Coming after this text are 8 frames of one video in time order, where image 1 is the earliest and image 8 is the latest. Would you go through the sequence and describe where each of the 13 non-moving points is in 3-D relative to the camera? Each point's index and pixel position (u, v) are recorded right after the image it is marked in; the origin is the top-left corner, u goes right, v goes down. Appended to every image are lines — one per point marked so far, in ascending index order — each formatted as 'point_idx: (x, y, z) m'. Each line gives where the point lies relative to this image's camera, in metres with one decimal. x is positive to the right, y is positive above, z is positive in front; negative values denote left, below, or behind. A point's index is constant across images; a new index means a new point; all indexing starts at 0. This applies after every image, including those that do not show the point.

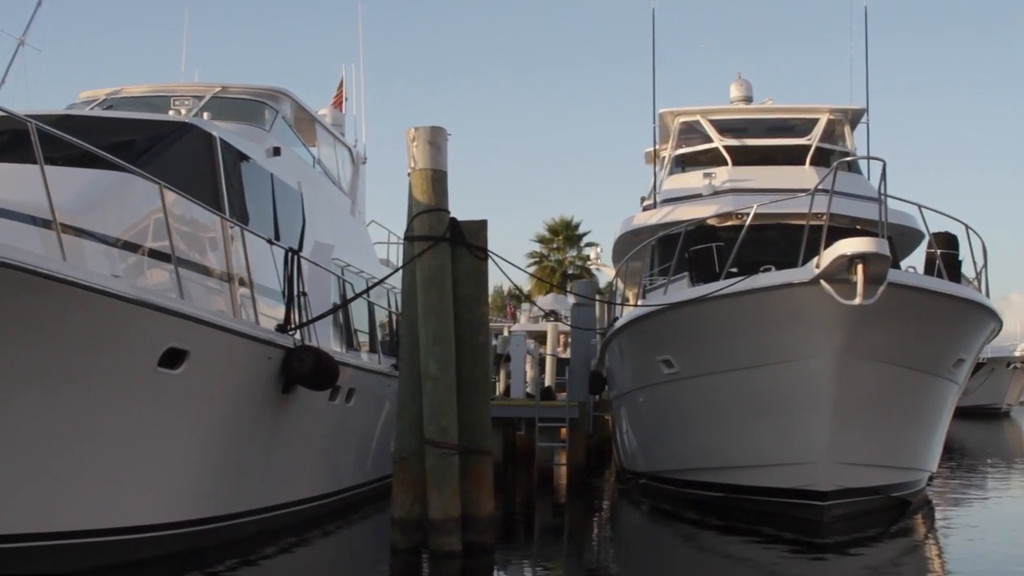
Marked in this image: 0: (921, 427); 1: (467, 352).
0: (+3.5, -1.2, +8.7) m
1: (-0.3, -0.4, +6.5) m
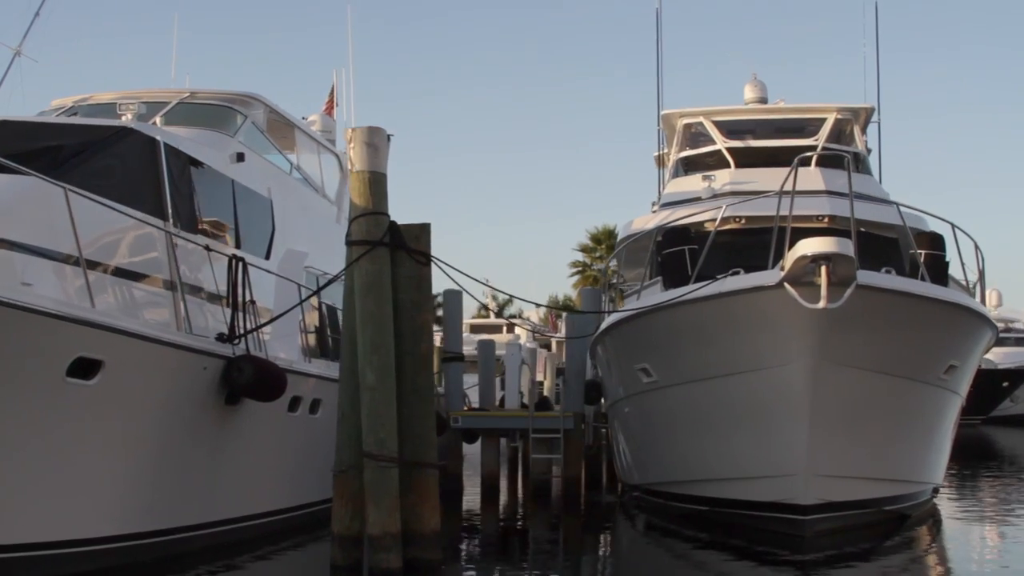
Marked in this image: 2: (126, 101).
0: (+3.3, -1.2, +8.2) m
1: (-0.6, -0.4, +6.2) m
2: (-3.3, +1.6, +8.9) m
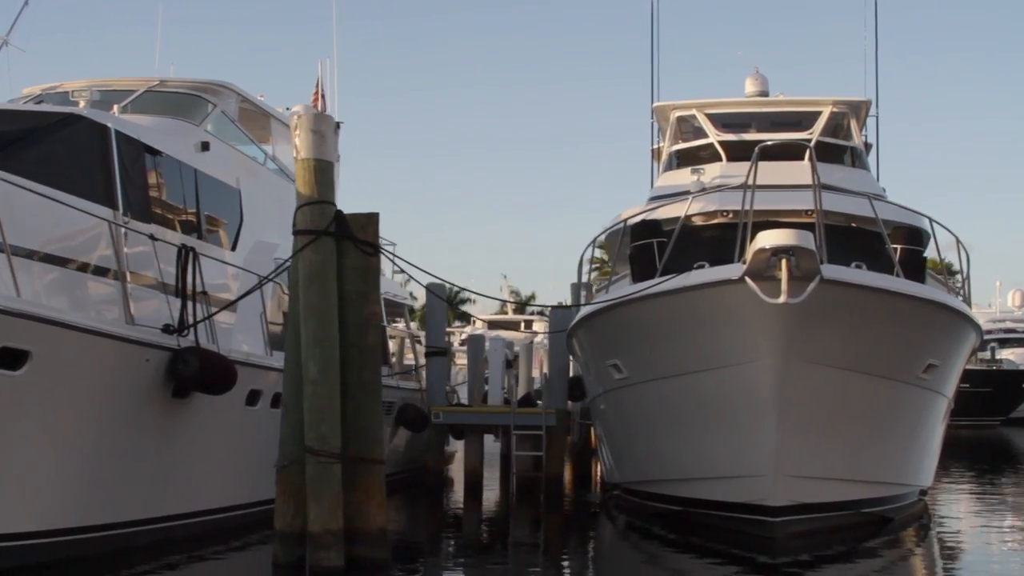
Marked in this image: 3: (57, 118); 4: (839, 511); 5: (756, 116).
0: (+3.0, -1.2, +8.0) m
1: (-0.9, -0.4, +6.0) m
2: (-3.6, +1.7, +8.8) m
3: (-2.9, +1.1, +6.7) m
4: (+2.5, -1.7, +7.9) m
5: (+3.2, +2.3, +13.7) m
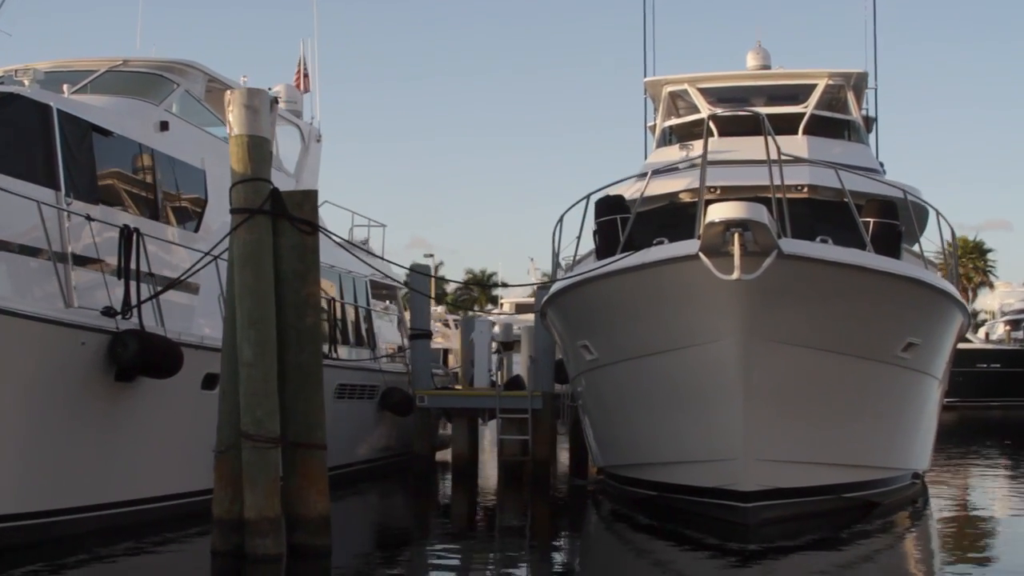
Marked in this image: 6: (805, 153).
0: (+2.7, -1.0, +7.7) m
1: (-1.3, -0.3, +5.9) m
2: (-3.8, +1.8, +8.7) m
3: (-3.2, +1.2, +6.5) m
4: (+2.3, -1.5, +7.7) m
5: (+3.0, +2.5, +13.4) m
6: (+3.4, +1.5, +12.1) m
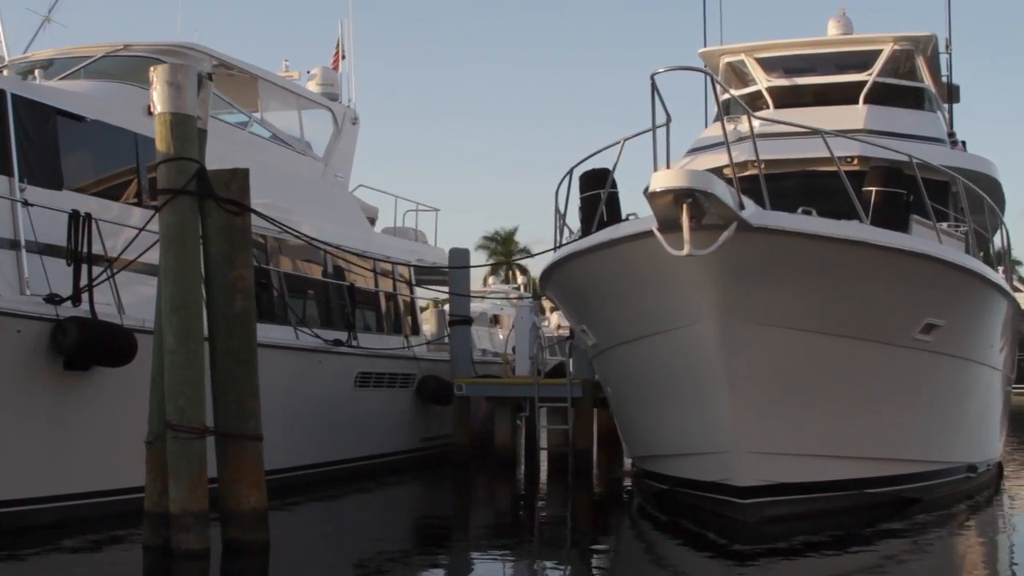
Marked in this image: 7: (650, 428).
0: (+2.6, -0.8, +7.0) m
1: (-1.6, -0.2, +5.6) m
2: (-3.8, +1.9, +8.7) m
3: (-3.5, +1.3, +6.5) m
4: (+2.2, -1.4, +7.0) m
5: (+3.6, +2.8, +12.5) m
6: (+3.8, +1.7, +11.2) m
7: (+1.0, -1.0, +7.3) m
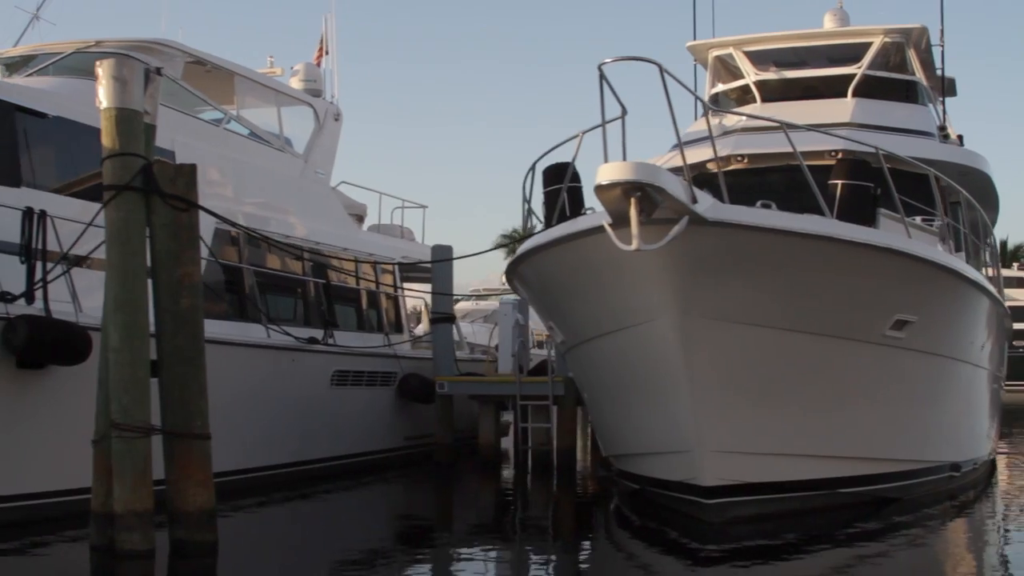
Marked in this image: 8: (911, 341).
0: (+2.4, -0.8, +6.8) m
1: (-1.9, -0.2, +5.5) m
2: (-4.0, +1.9, +8.6) m
3: (-3.7, +1.3, +6.4) m
4: (+1.9, -1.4, +6.8) m
5: (+3.4, +2.8, +12.3) m
6: (+3.6, +1.8, +11.1) m
7: (+0.8, -1.0, +7.2) m
8: (+2.7, -0.4, +6.9) m
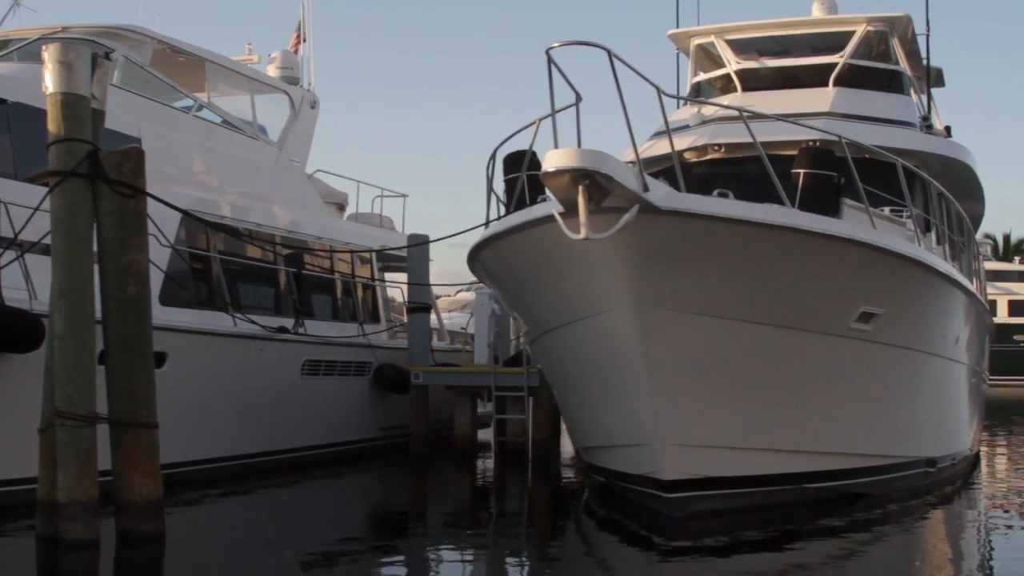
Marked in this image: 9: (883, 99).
0: (+2.1, -0.7, +6.8) m
1: (-2.1, -0.1, +5.5) m
2: (-4.3, +2.1, +8.6) m
3: (-4.0, +1.4, +6.3) m
4: (+1.7, -1.3, +6.8) m
5: (+3.2, +2.9, +12.2) m
6: (+3.4, +1.9, +11.0) m
7: (+0.5, -0.9, +7.2) m
8: (+2.4, -0.3, +6.8) m
9: (+4.1, +2.1, +11.5) m
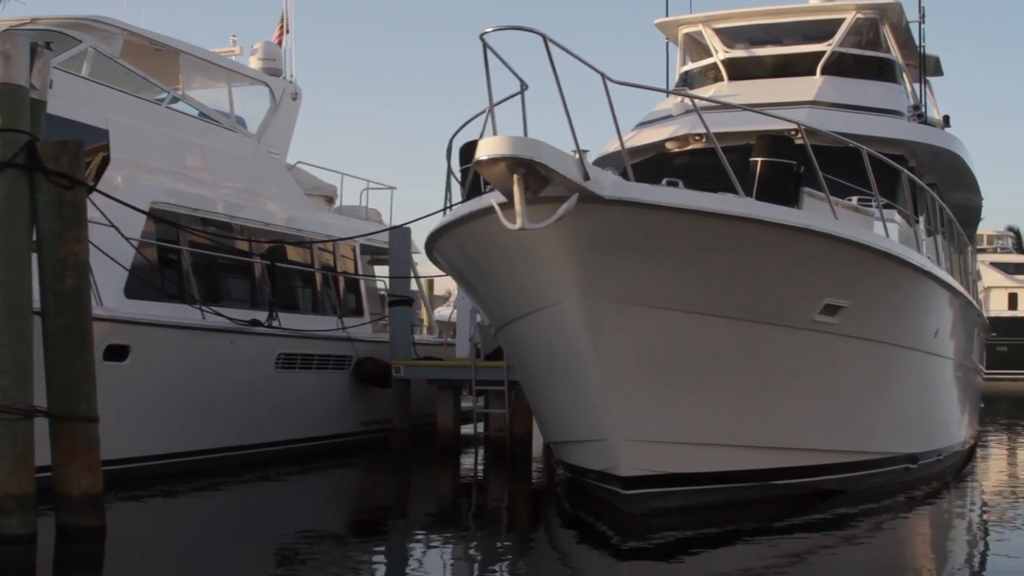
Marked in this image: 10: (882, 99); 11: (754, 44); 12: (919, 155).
0: (+1.8, -0.7, +6.6) m
1: (-2.4, -0.1, +5.4) m
2: (-4.5, +2.1, +8.5) m
3: (-4.3, +1.4, +6.3) m
4: (+1.4, -1.3, +6.7) m
5: (+3.0, +3.0, +12.1) m
6: (+3.2, +1.9, +10.8) m
7: (+0.2, -0.9, +7.1) m
8: (+2.1, -0.3, +6.7) m
9: (+3.9, +2.2, +11.3) m
10: (+4.0, +2.1, +11.2) m
11: (+2.9, +2.9, +12.1) m
12: (+4.3, +1.4, +10.9) m
